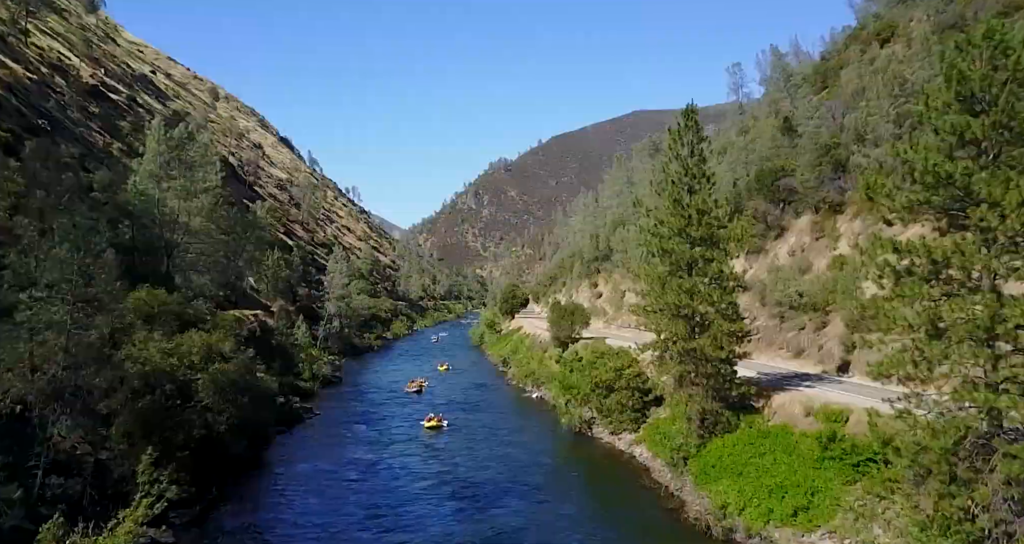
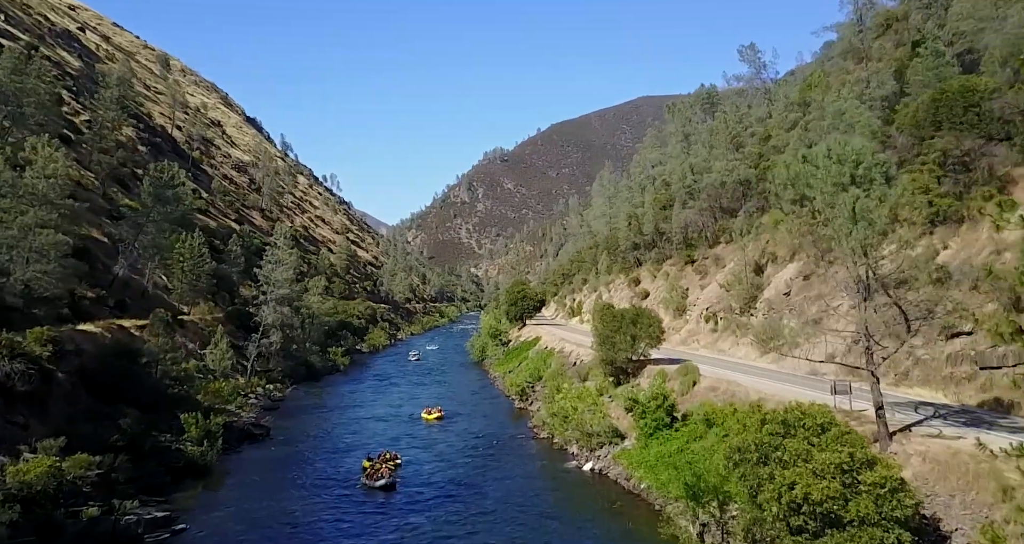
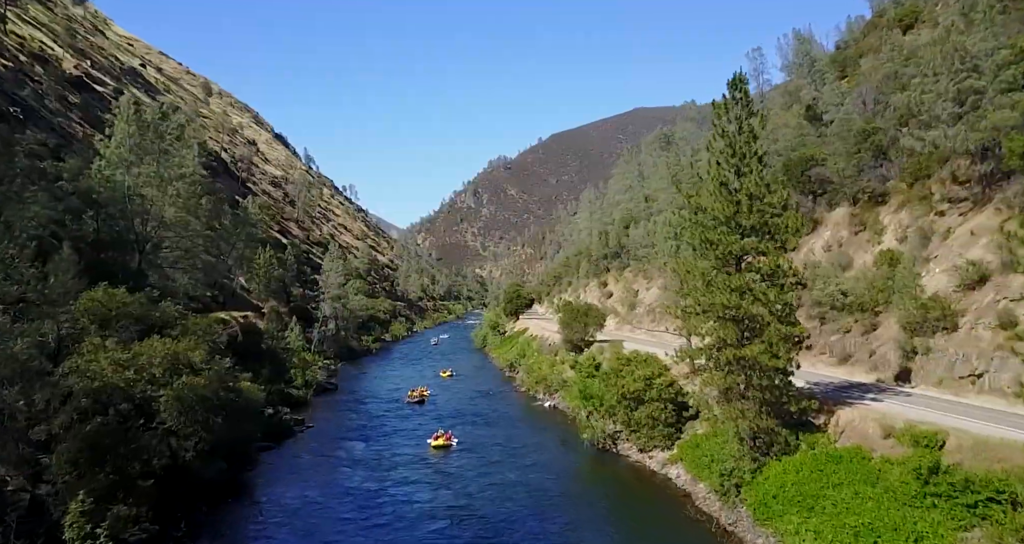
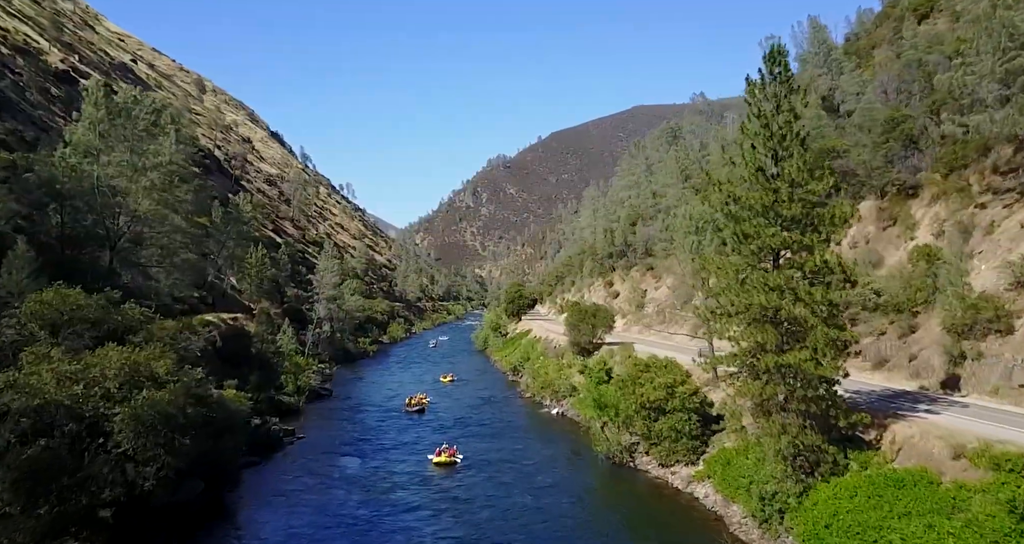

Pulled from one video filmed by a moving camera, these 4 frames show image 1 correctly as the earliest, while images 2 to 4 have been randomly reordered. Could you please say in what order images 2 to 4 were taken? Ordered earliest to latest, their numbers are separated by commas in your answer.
3, 4, 2
